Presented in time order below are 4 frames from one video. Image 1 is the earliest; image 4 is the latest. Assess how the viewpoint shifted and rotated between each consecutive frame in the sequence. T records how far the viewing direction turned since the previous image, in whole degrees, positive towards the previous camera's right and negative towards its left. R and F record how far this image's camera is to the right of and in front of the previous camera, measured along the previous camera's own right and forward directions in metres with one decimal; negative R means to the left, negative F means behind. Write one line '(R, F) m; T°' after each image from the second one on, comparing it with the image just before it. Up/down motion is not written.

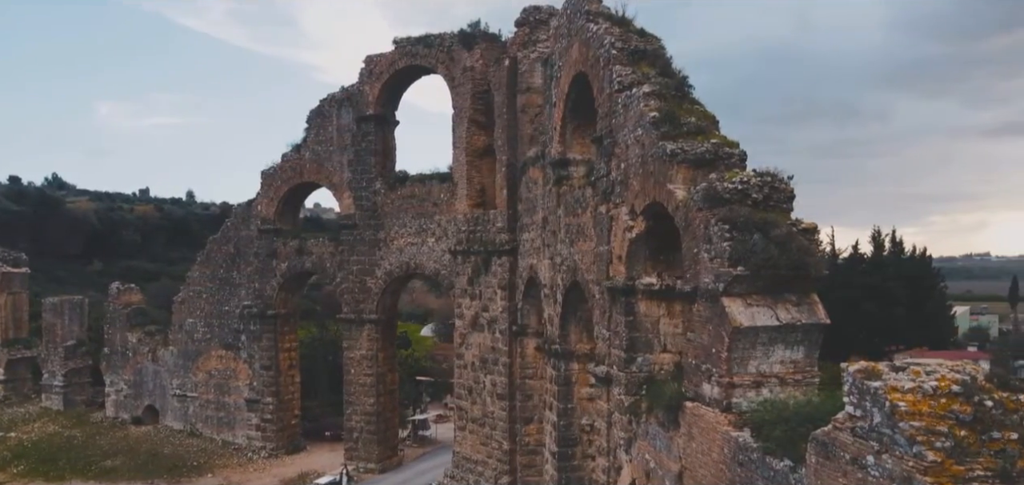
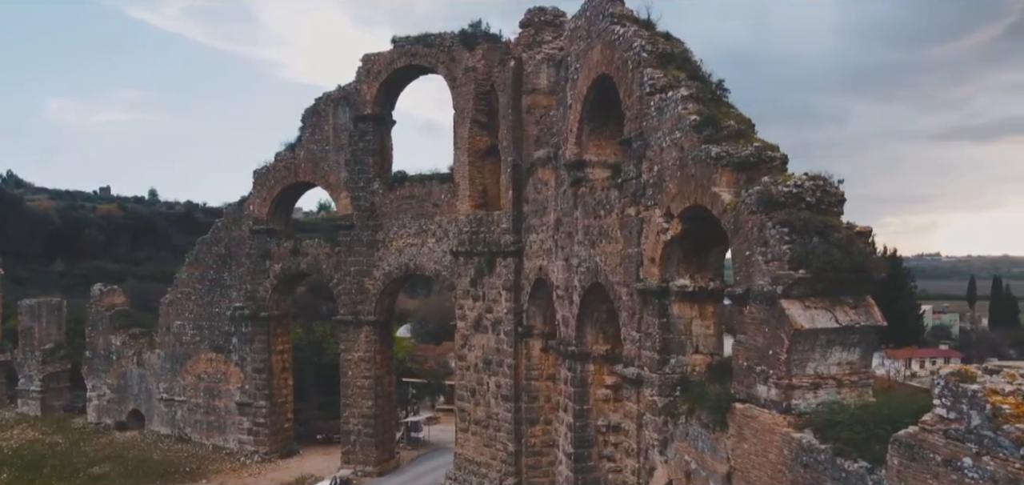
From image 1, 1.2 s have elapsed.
(-0.8, 0.0) m; +3°
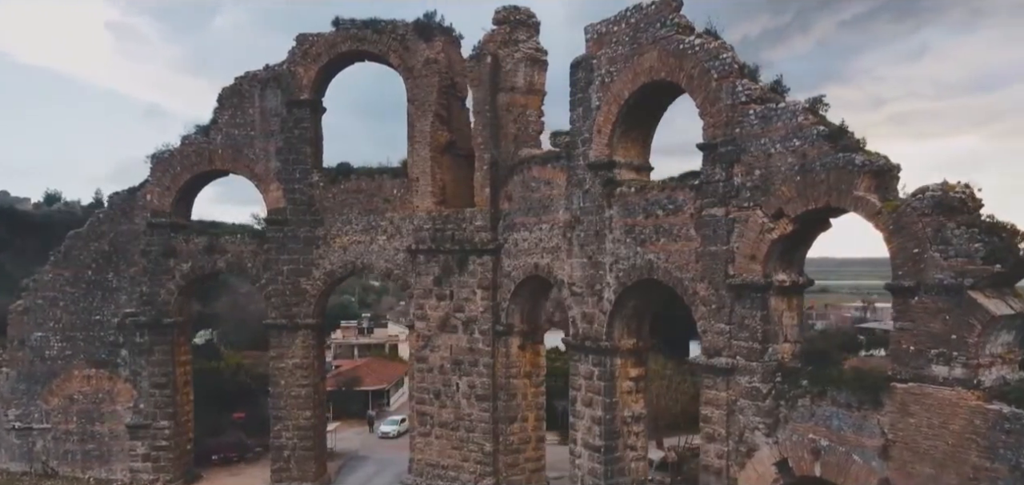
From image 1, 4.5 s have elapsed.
(-4.3, +0.8) m; +20°
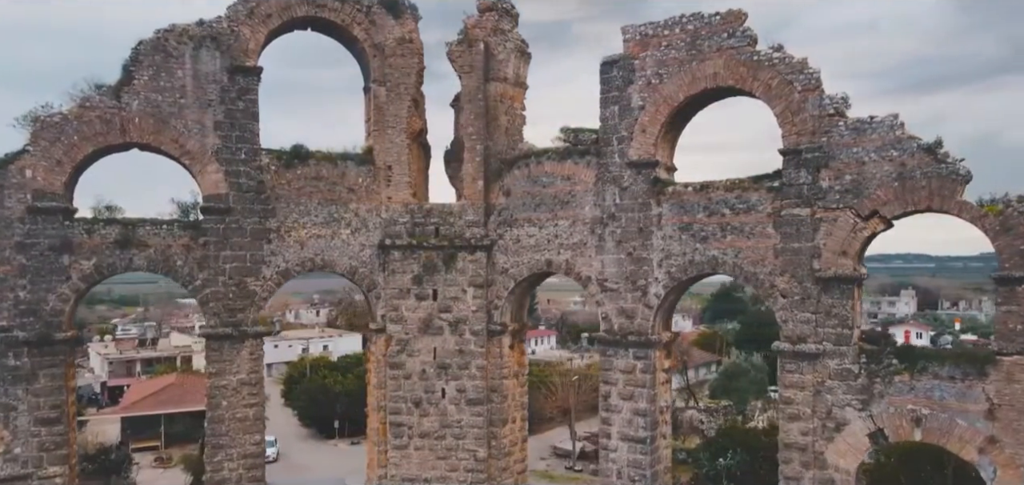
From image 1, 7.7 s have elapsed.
(-5.7, +1.8) m; +26°
